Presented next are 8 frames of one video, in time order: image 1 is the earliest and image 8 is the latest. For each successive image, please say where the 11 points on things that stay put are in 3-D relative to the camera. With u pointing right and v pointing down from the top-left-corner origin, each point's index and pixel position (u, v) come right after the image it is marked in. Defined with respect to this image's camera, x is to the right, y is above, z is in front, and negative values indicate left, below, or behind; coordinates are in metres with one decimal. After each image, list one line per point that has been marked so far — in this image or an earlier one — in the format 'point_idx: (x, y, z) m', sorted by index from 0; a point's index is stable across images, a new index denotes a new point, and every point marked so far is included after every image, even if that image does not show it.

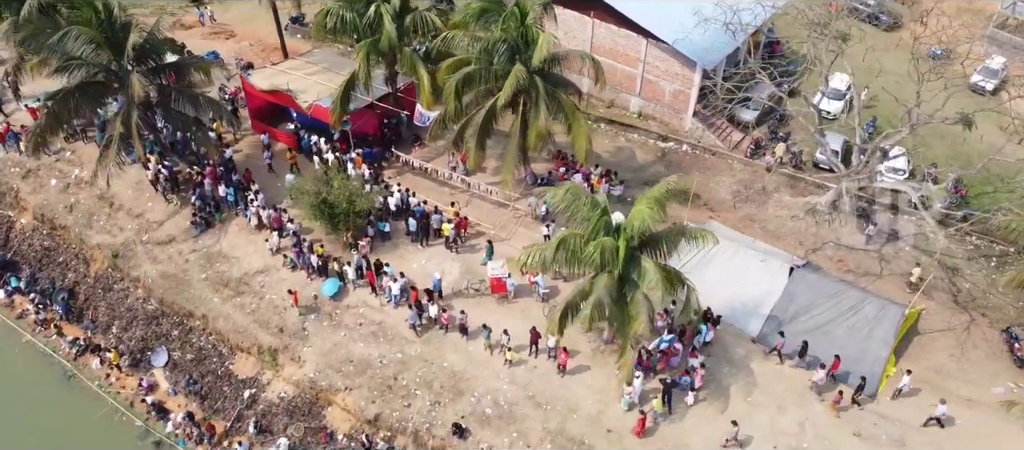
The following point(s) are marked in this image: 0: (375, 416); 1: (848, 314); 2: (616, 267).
0: (-3.3, -4.5, +19.1) m
1: (+8.0, -2.1, +19.2) m
2: (+2.0, -0.8, +15.5) m
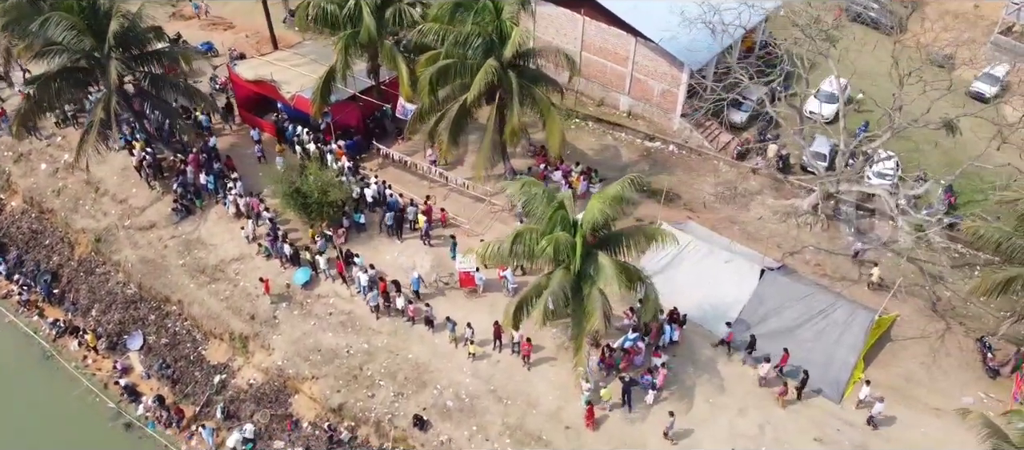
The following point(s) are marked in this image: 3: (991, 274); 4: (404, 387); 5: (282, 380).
0: (-4.1, -4.3, +19.3) m
1: (+7.2, -2.2, +19.0) m
2: (+1.1, -0.7, +15.5) m
3: (+9.9, -1.0, +16.7) m
4: (-2.6, -3.8, +19.0) m
5: (-5.7, -3.8, +20.0) m
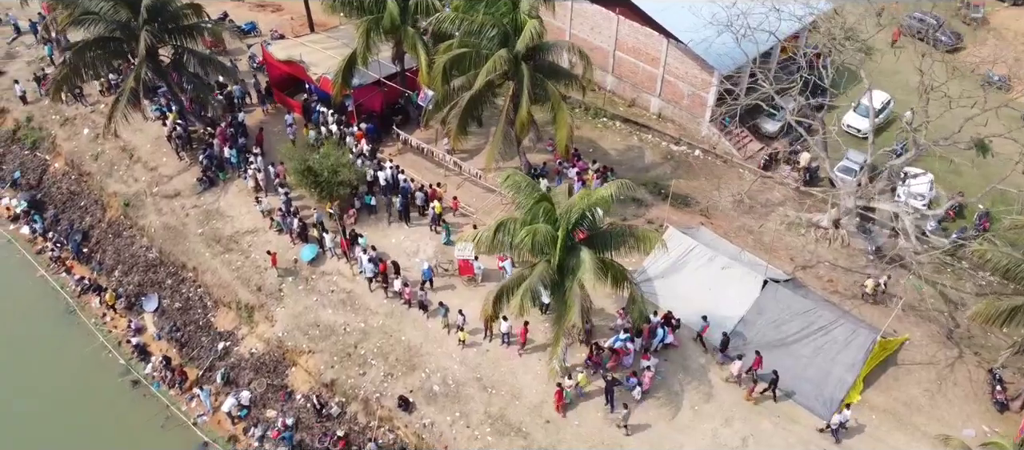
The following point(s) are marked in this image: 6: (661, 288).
0: (-4.4, -3.8, +19.7) m
1: (+7.0, -2.5, +18.5) m
2: (+0.8, -0.6, +15.5) m
3: (+9.6, -1.5, +16.0) m
4: (-2.8, -3.4, +19.3) m
5: (-5.9, -3.2, +20.5) m
6: (+3.7, -1.5, +20.0) m
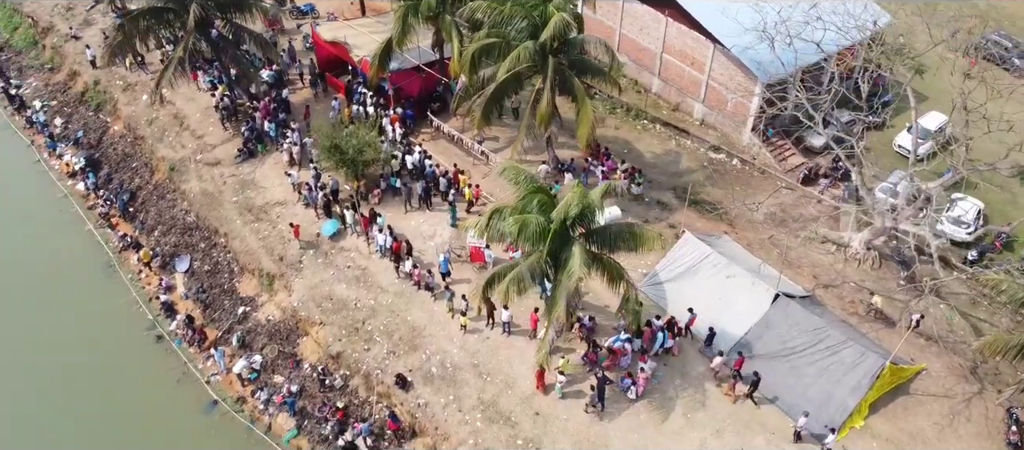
0: (-4.4, -3.2, +20.2) m
1: (+6.9, -2.8, +17.9) m
2: (+0.6, -0.4, +15.5) m
3: (+9.4, -2.1, +15.1) m
4: (-2.8, -3.0, +19.7) m
5: (-5.7, -2.5, +21.1) m
6: (+3.9, -1.6, +19.7) m
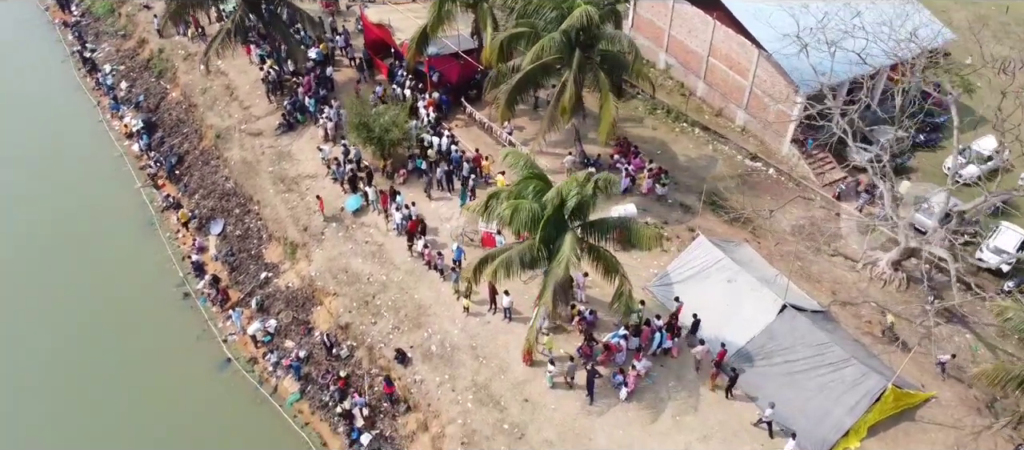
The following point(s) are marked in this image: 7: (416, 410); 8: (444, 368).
0: (-4.3, -2.5, +20.7) m
1: (+6.8, -3.1, +17.4) m
2: (+0.5, -0.2, +15.6) m
3: (+9.0, -2.5, +14.4) m
4: (-2.8, -2.4, +20.0) m
5: (-5.4, -1.7, +21.8) m
6: (+4.0, -1.6, +19.5) m
7: (-2.3, -4.3, +18.9) m
8: (-1.6, -3.4, +19.0) m
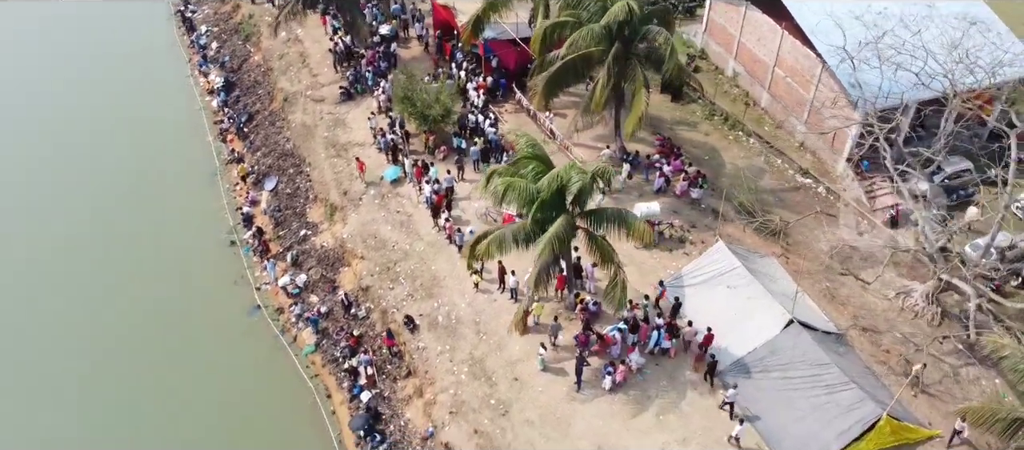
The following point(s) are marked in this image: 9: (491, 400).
0: (-3.9, -1.6, +21.6) m
1: (+6.5, -3.4, +16.8) m
2: (+0.4, +0.2, +15.8) m
3: (+8.3, -3.1, +13.6) m
4: (-2.5, -1.7, +20.7) m
5: (-4.8, -0.7, +22.8) m
6: (+4.2, -1.7, +19.2) m
7: (-2.4, -3.6, +19.5) m
8: (-1.6, -2.8, +19.5) m
9: (-0.5, -3.9, +18.1) m
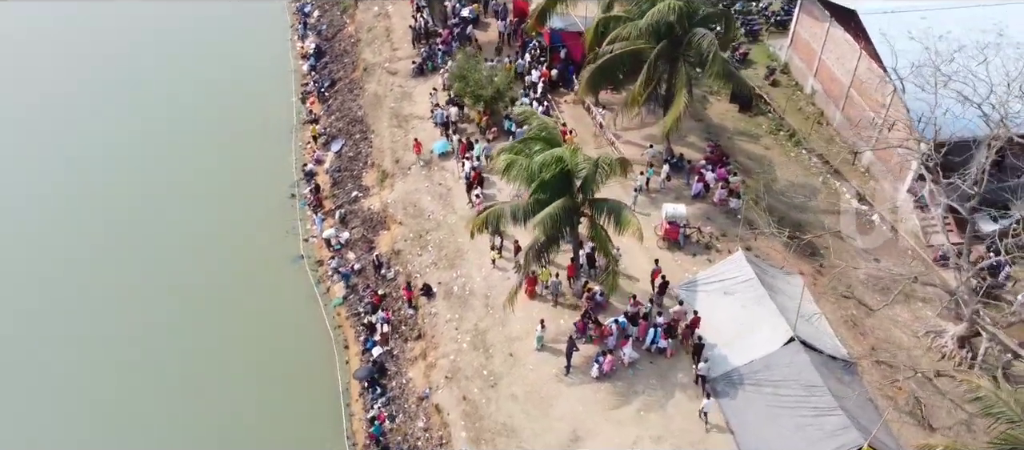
0: (-3.2, -0.7, +22.6) m
1: (+6.0, -3.8, +16.4) m
2: (+0.4, +0.7, +16.3) m
3: (+7.4, -3.6, +12.9) m
4: (-1.9, -0.9, +21.5) m
5: (-3.8, +0.3, +23.9) m
6: (+4.4, -1.8, +19.1) m
7: (-2.3, -2.9, +20.3) m
8: (-1.4, -2.1, +20.2) m
9: (-0.7, -3.4, +18.7) m
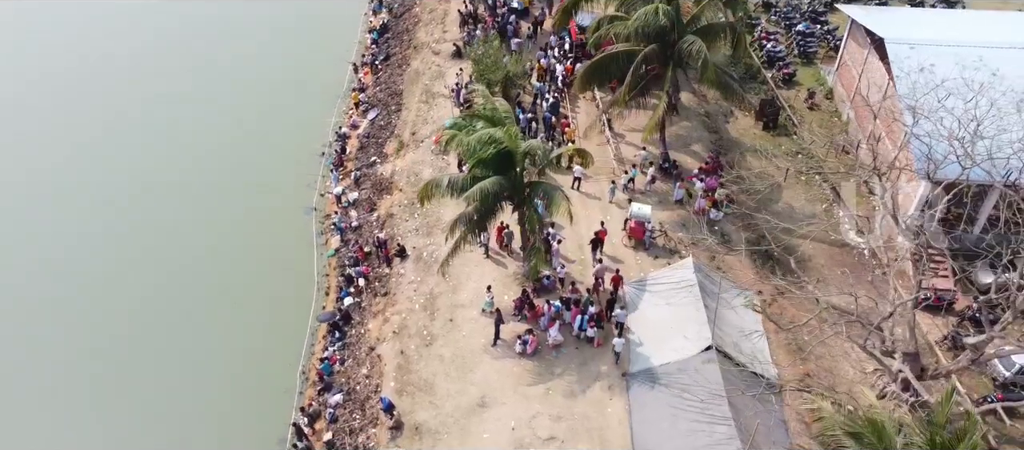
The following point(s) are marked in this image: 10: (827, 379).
0: (-3.6, +0.3, +24.2) m
1: (+3.9, -4.0, +16.6) m
2: (-0.9, +1.3, +17.3) m
3: (+4.8, -4.0, +12.9) m
4: (-2.6, -0.1, +22.9) m
5: (-3.9, +1.4, +25.6) m
6: (+3.1, -1.8, +19.5) m
7: (-3.4, -1.9, +21.8) m
8: (-2.4, -1.3, +21.5) m
9: (-2.2, -2.6, +19.9) m
10: (+7.4, -3.6, +18.9) m
